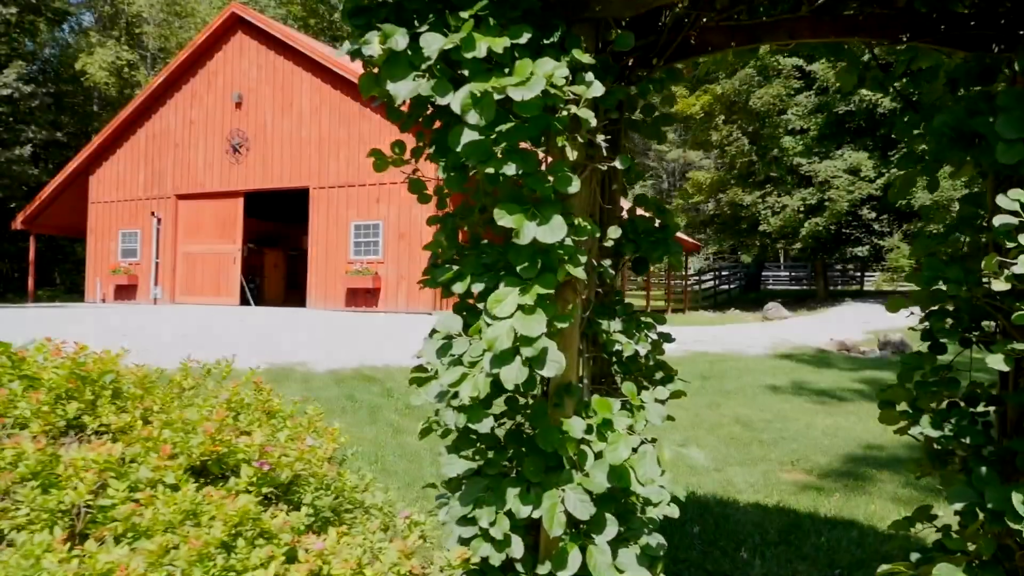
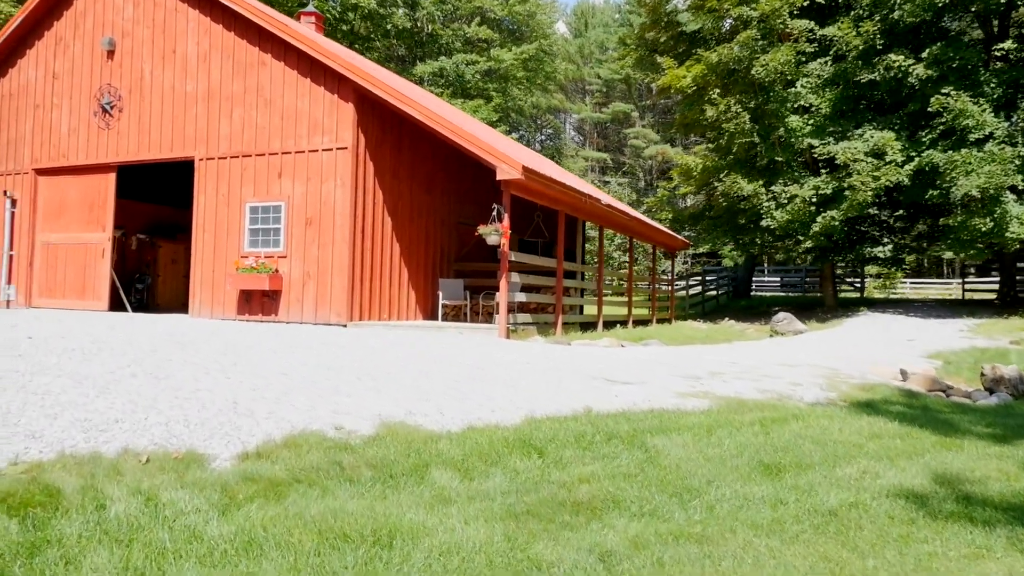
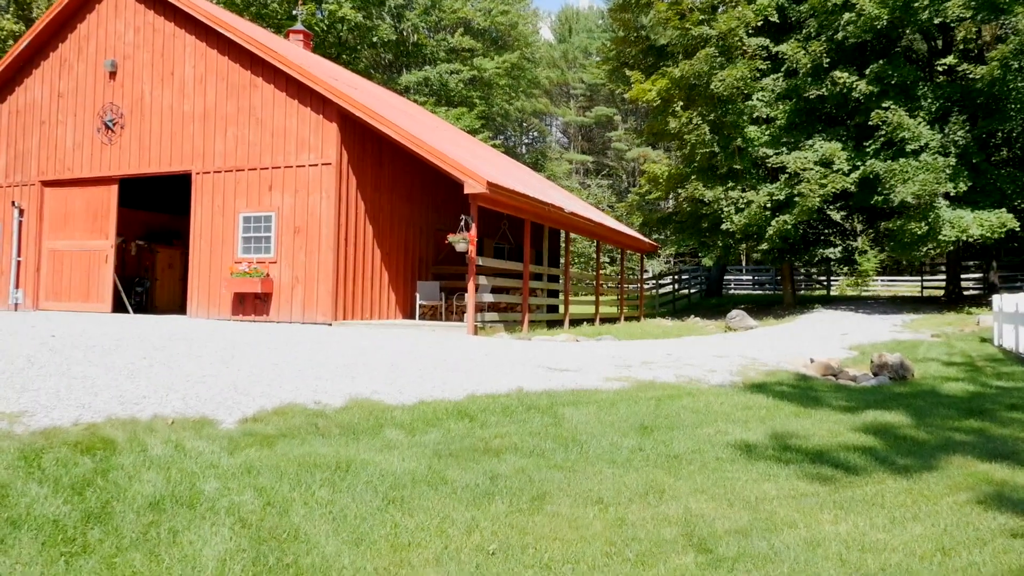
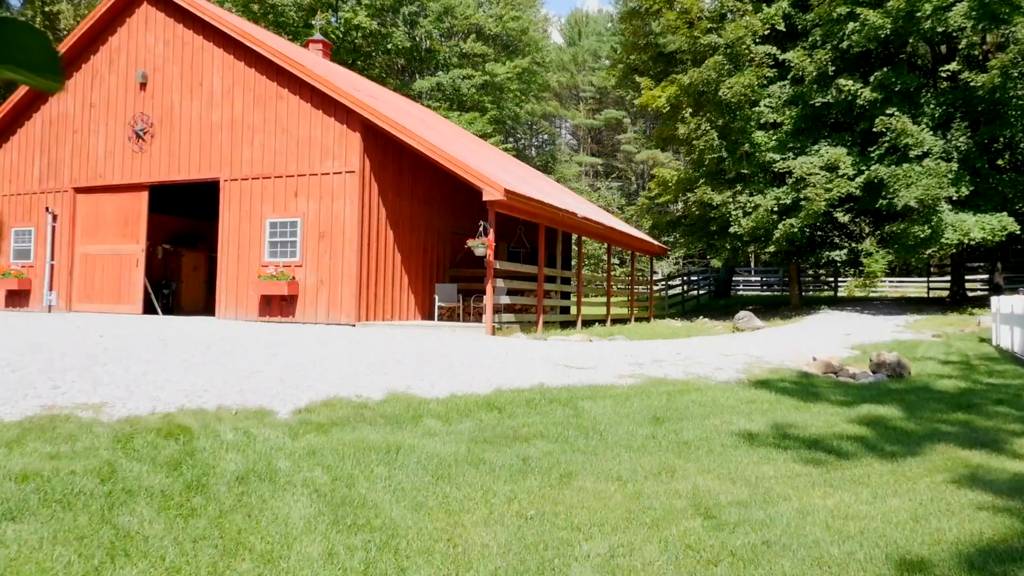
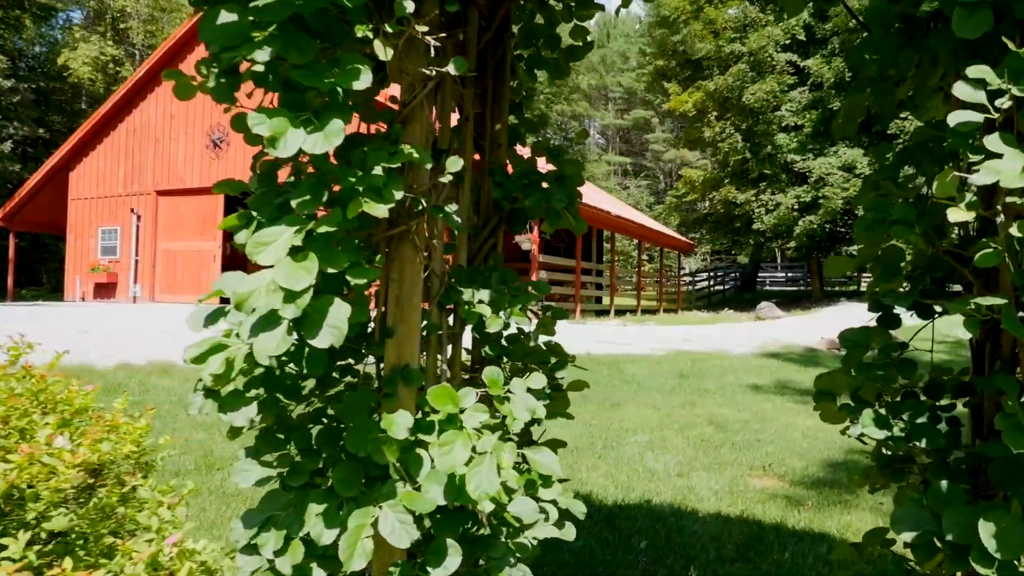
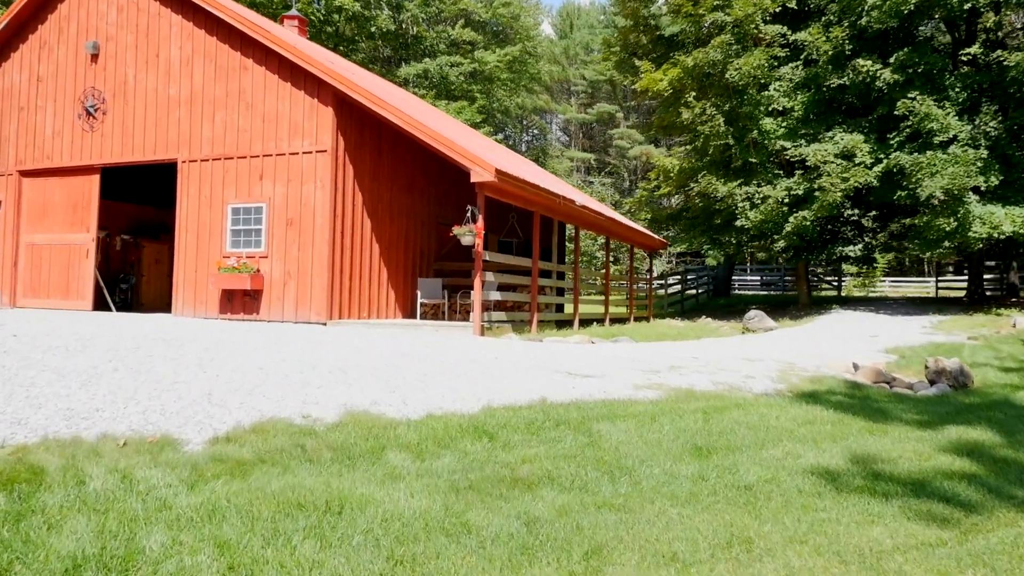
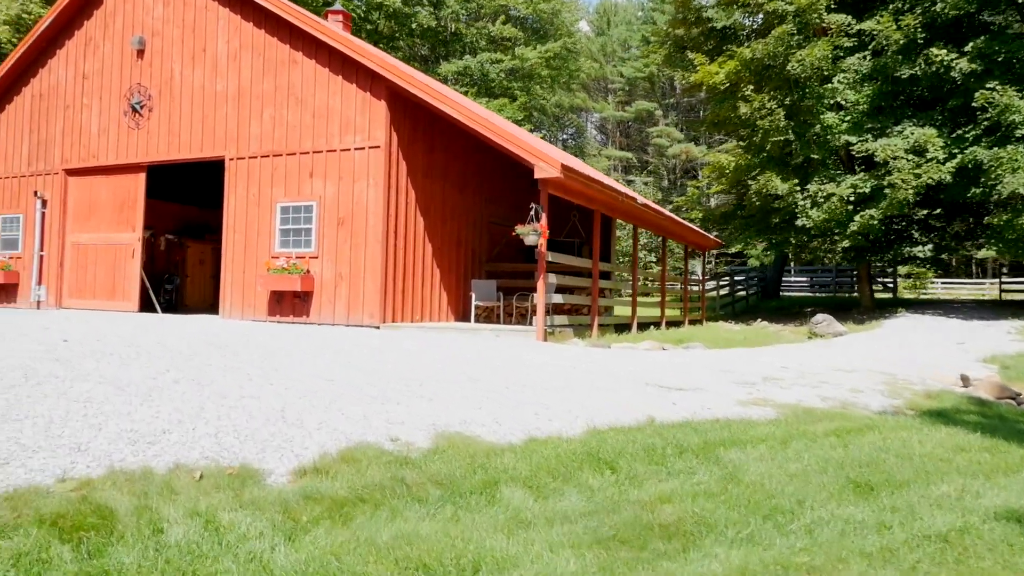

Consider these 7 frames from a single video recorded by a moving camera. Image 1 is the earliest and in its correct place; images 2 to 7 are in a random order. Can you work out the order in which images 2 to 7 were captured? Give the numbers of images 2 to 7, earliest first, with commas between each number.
5, 4, 3, 6, 2, 7
